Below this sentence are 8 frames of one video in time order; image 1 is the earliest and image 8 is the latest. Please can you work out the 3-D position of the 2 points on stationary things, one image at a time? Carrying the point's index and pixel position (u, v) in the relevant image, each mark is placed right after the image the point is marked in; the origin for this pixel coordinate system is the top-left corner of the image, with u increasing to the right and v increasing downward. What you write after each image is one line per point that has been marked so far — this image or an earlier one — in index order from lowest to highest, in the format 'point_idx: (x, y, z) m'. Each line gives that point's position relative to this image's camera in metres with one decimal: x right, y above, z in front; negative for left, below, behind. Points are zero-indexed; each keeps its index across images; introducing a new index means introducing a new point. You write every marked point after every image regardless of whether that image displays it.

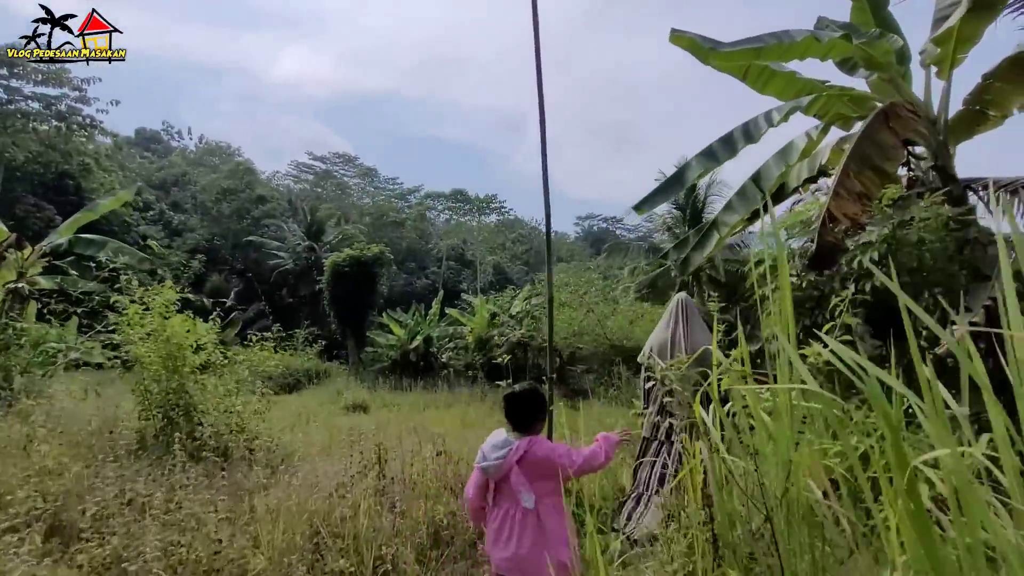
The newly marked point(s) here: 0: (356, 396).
0: (-3.3, -2.3, +10.2) m
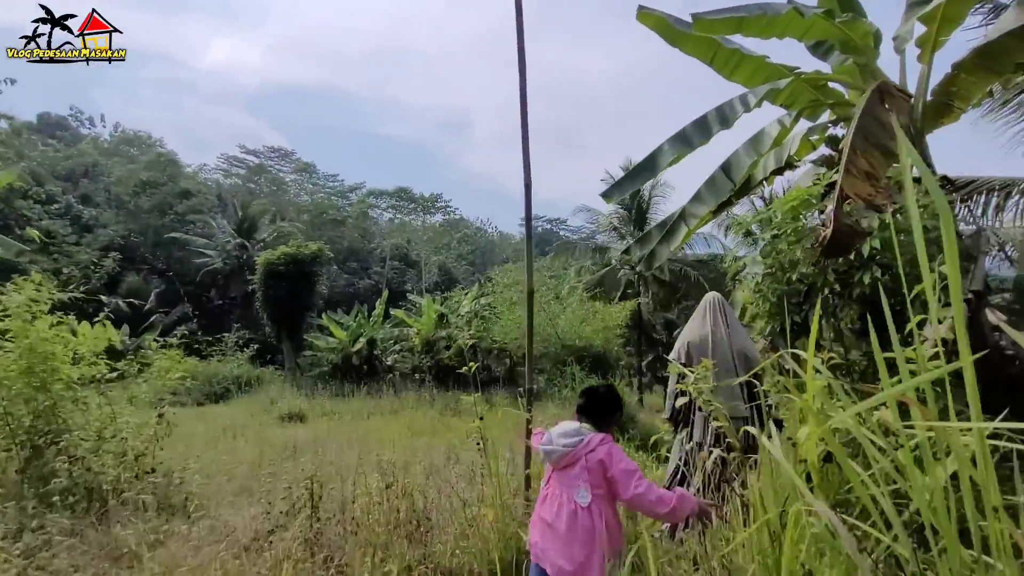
0: (-4.3, -2.3, +9.4) m
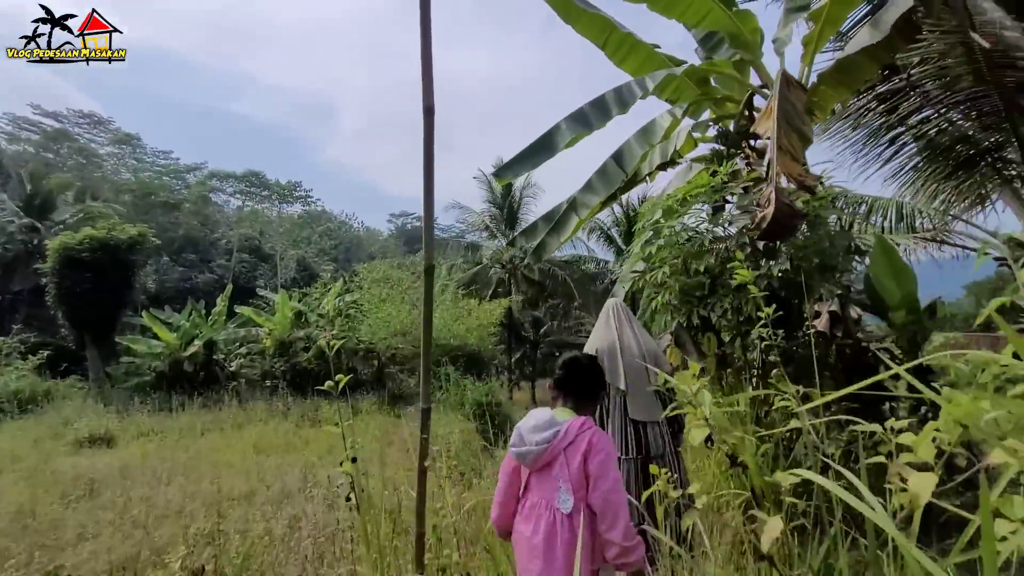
0: (-6.5, -2.1, +7.5) m
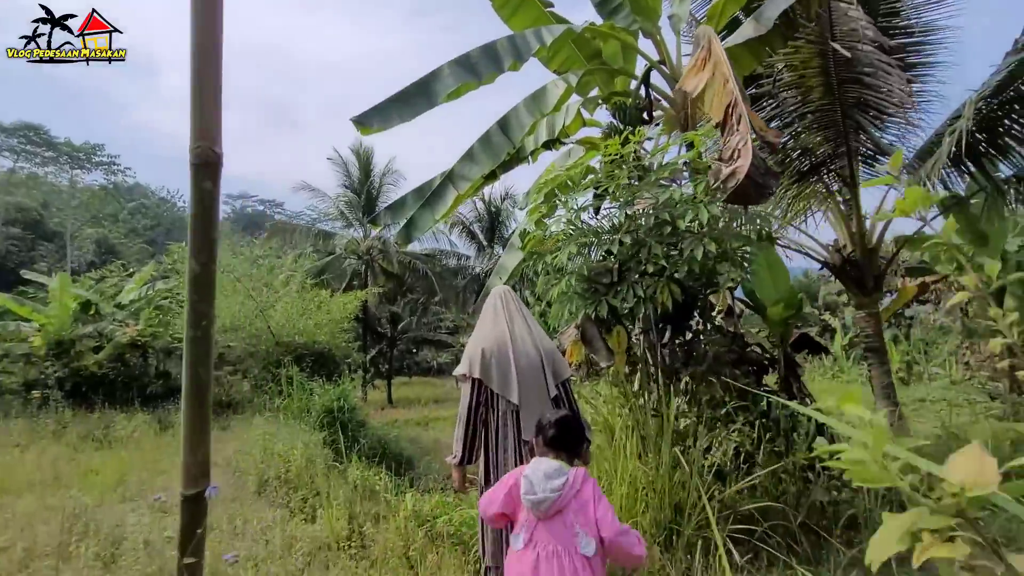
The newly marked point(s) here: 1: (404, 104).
0: (-8.2, -1.8, +4.8) m
1: (-0.5, +0.9, +2.5) m
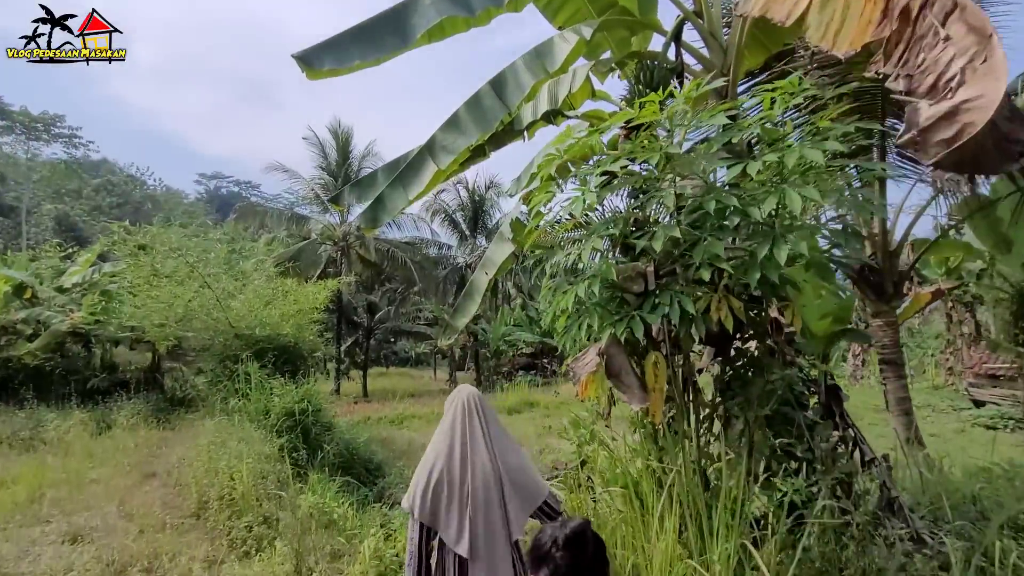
0: (-8.3, -1.6, +3.9) m
1: (-0.5, +0.9, +1.9) m
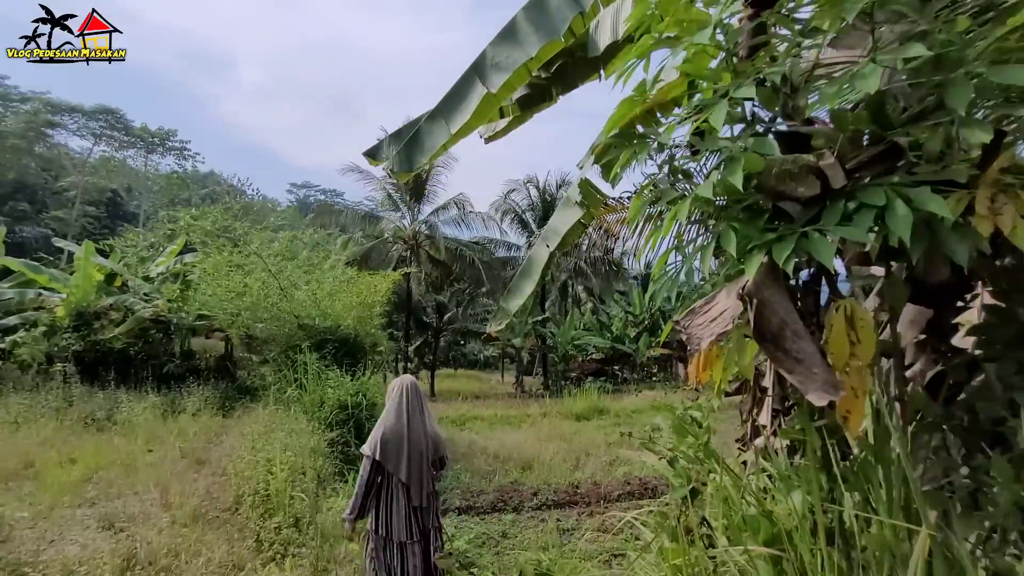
0: (-7.8, -1.3, +4.4) m
1: (-0.4, +1.1, +1.3) m
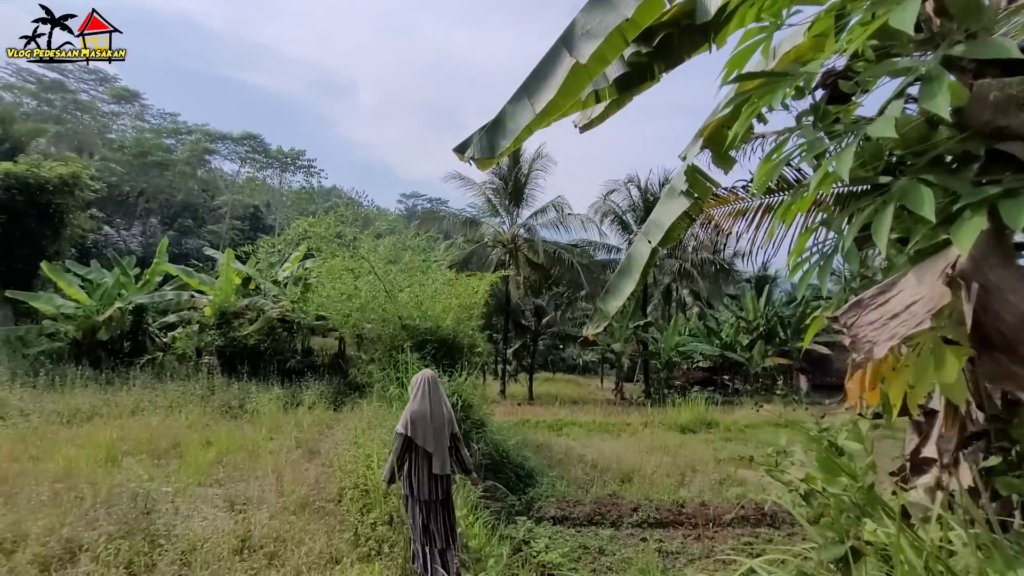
0: (-6.8, -1.4, +5.7) m
1: (-0.1, +1.1, +1.2) m
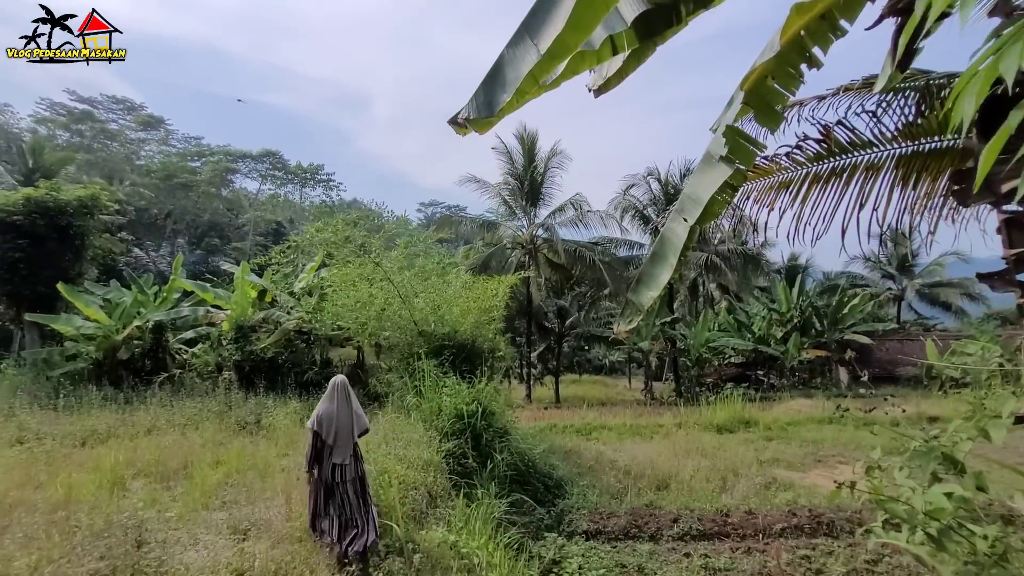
0: (-6.5, -1.6, +5.7) m
1: (-0.2, +1.2, +0.8) m
